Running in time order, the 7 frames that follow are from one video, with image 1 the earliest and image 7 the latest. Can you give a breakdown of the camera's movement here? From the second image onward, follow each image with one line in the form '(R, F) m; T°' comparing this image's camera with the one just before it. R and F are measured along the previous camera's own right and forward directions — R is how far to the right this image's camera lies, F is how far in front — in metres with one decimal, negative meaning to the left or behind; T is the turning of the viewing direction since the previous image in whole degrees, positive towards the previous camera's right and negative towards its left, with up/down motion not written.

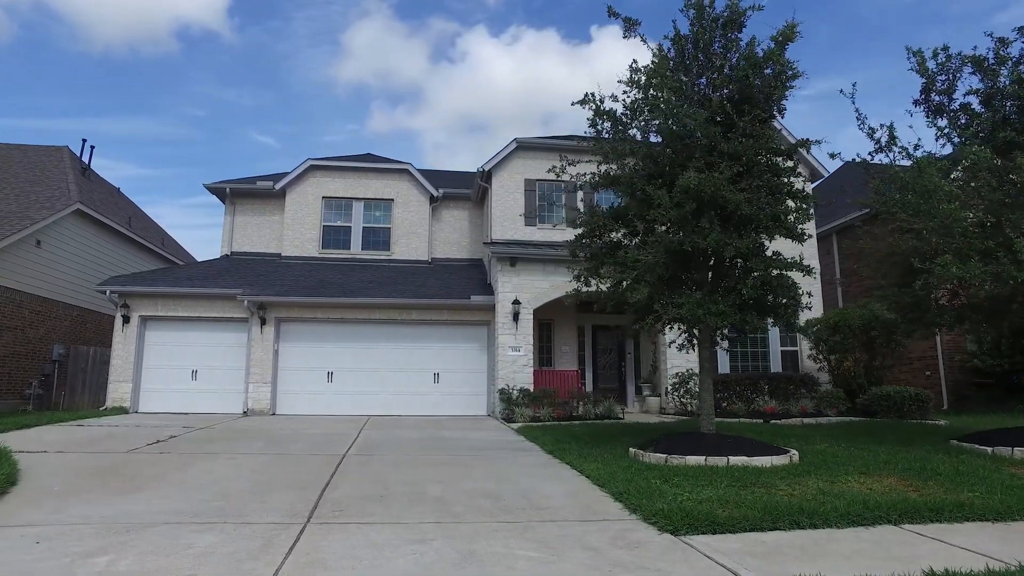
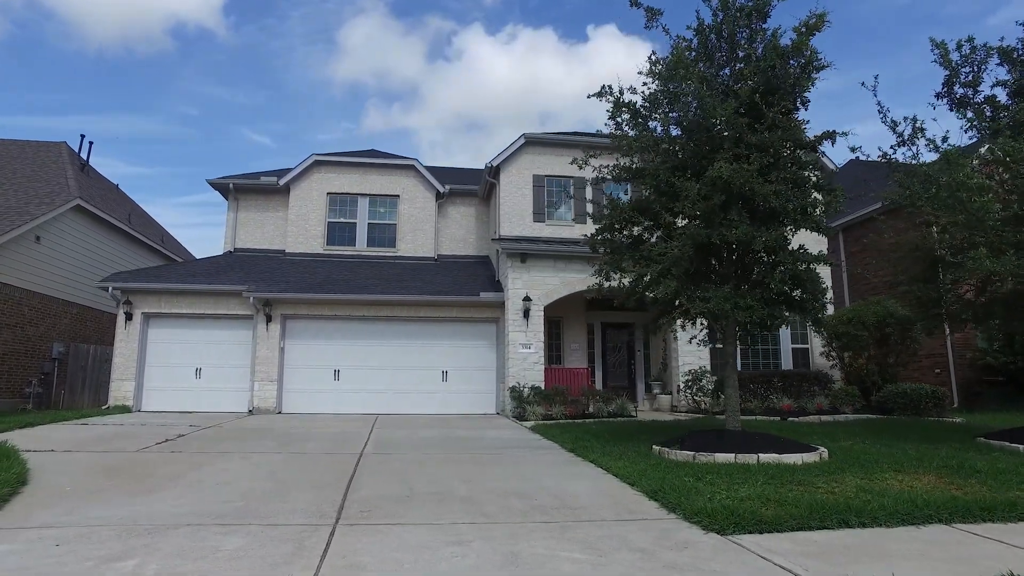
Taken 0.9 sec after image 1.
(-0.3, +0.2) m; 0°
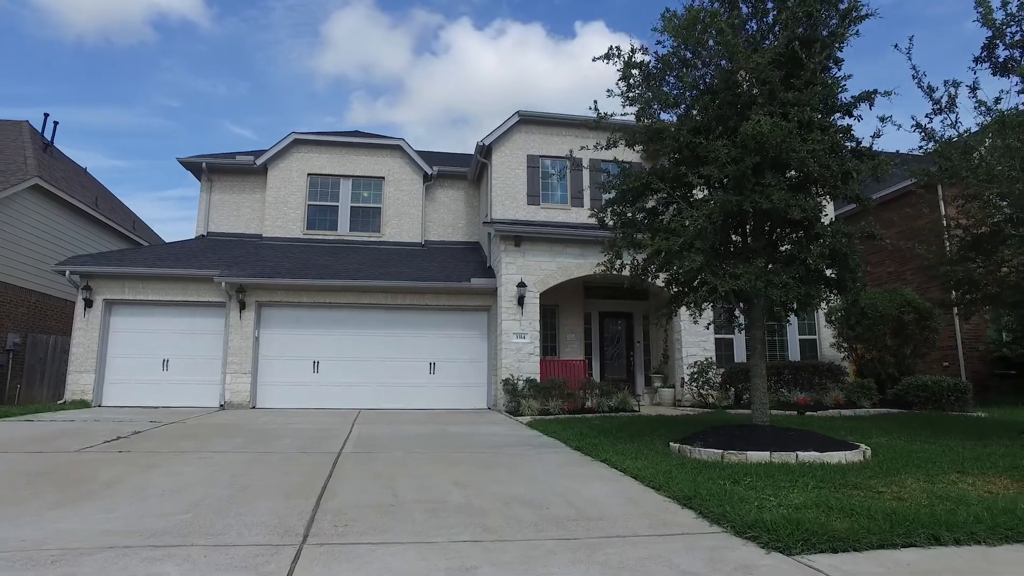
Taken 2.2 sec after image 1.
(-0.2, +0.9) m; +1°
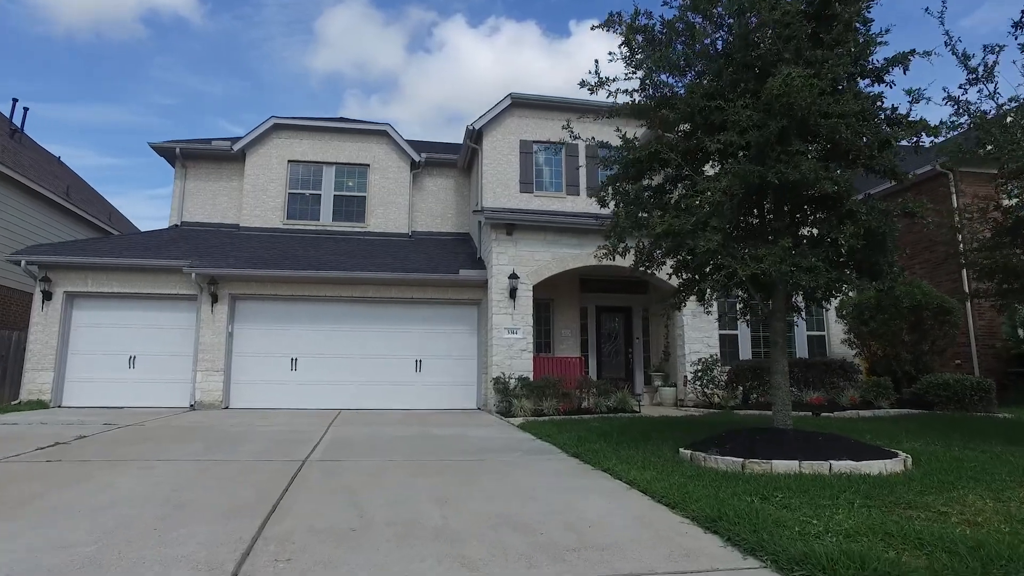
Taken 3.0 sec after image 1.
(0.0, +0.8) m; +1°
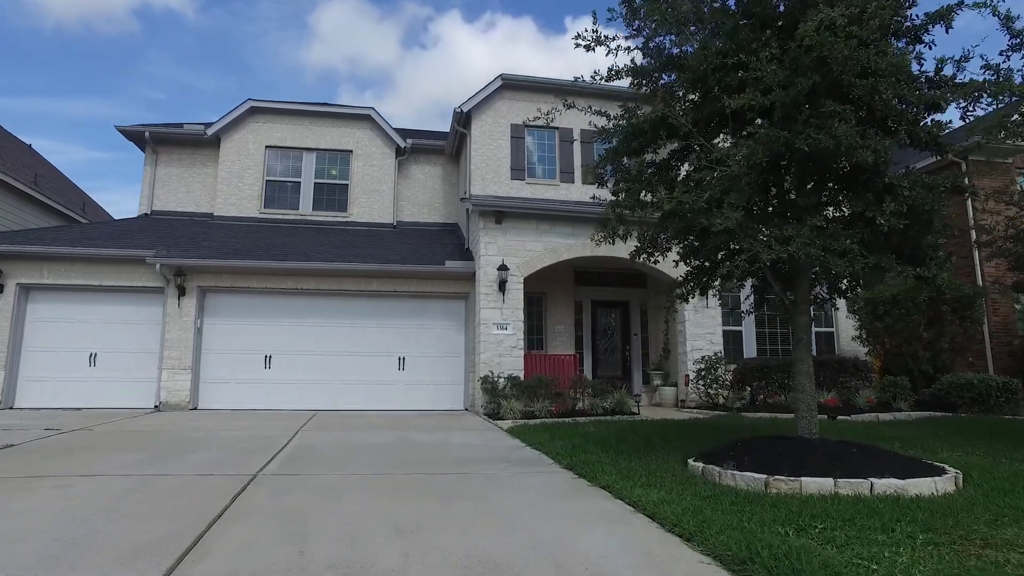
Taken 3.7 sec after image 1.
(+0.1, +0.8) m; +1°
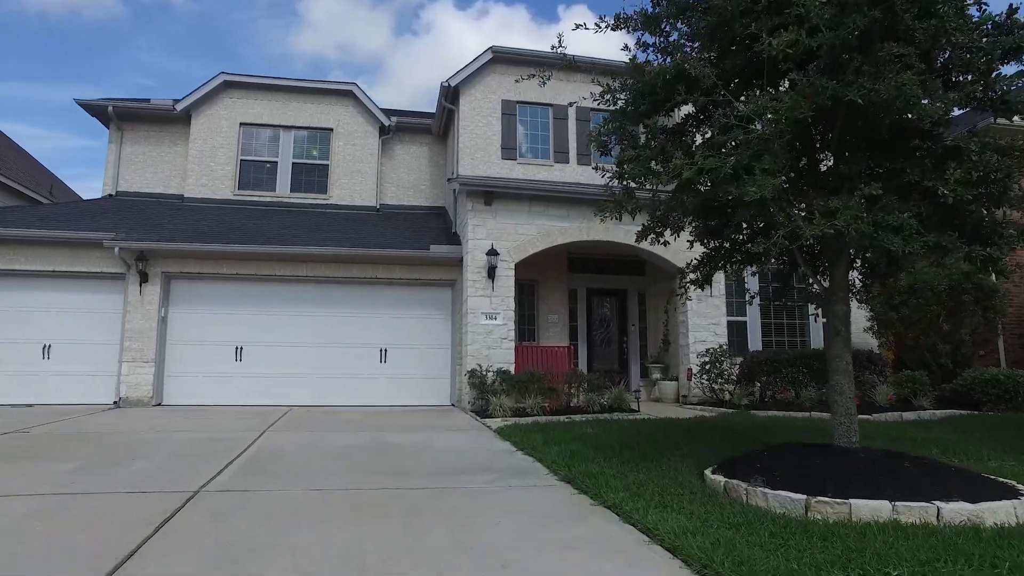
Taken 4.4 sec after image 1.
(0.0, +0.8) m; +1°
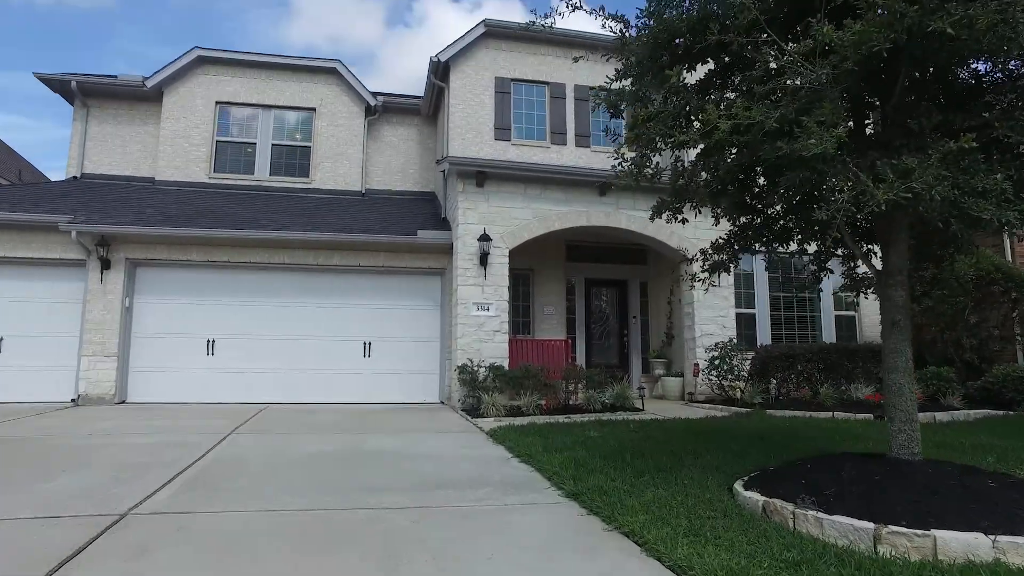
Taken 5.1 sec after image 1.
(0.0, +0.8) m; +1°
